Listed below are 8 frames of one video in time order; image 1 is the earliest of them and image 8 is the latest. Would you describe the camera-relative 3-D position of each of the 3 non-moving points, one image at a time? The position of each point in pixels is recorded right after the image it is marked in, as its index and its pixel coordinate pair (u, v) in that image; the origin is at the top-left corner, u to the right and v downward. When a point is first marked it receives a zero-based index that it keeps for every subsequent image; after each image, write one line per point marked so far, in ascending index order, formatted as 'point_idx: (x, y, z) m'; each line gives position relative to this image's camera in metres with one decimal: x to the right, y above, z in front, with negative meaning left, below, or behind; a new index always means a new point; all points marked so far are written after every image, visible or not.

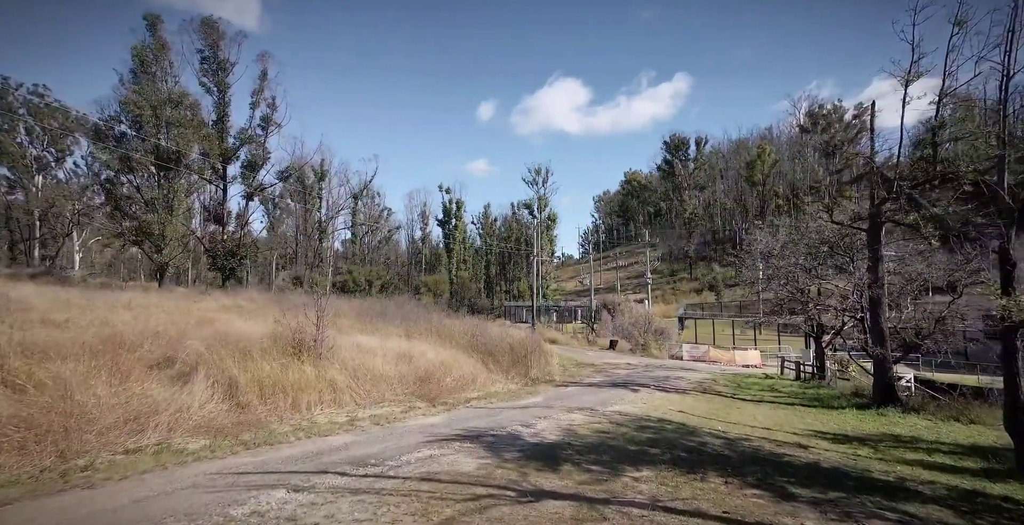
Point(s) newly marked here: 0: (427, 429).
0: (-1.5, -2.9, +11.3) m
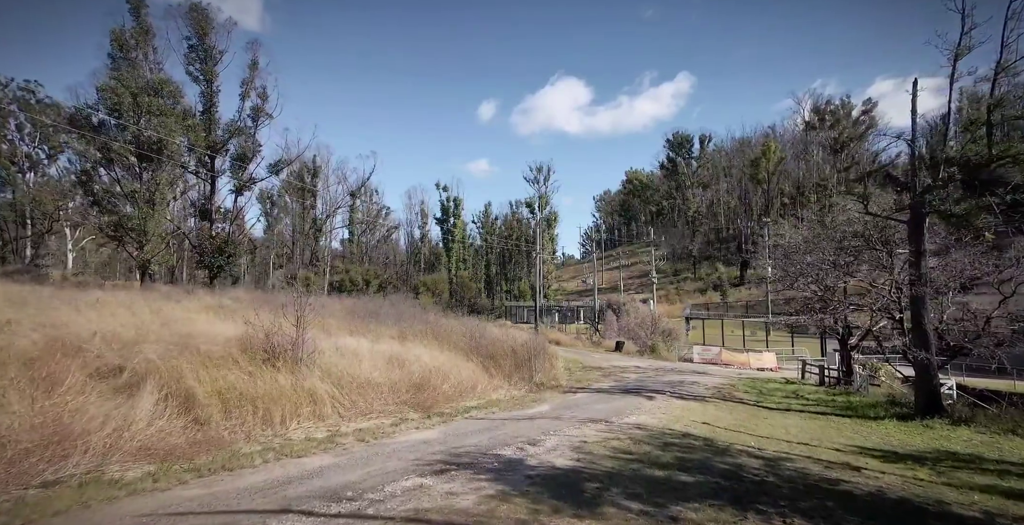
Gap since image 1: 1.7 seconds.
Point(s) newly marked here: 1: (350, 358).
0: (-1.4, -2.8, +9.8) m
1: (-3.4, -2.0, +13.6) m
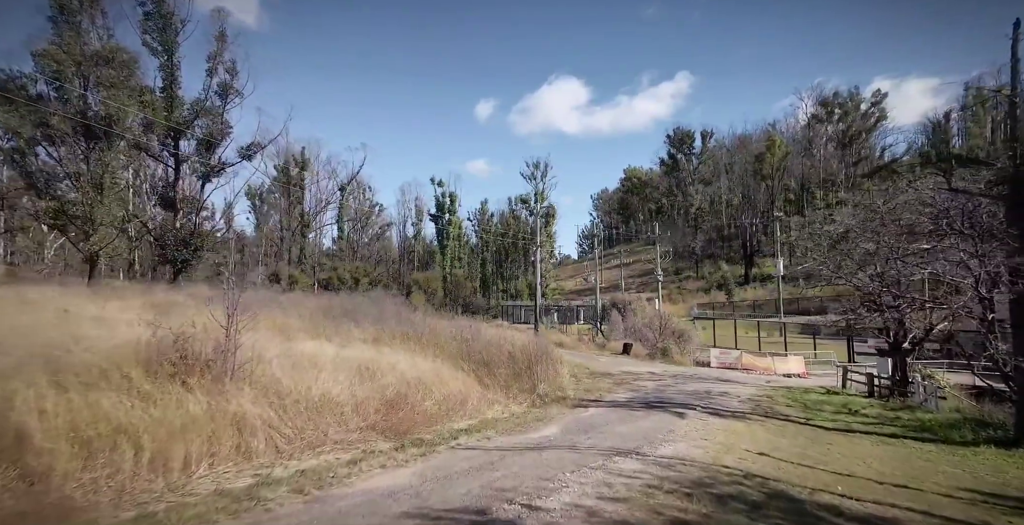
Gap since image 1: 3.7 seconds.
0: (-1.4, -2.6, +6.8) m
1: (-3.4, -1.7, +10.6) m
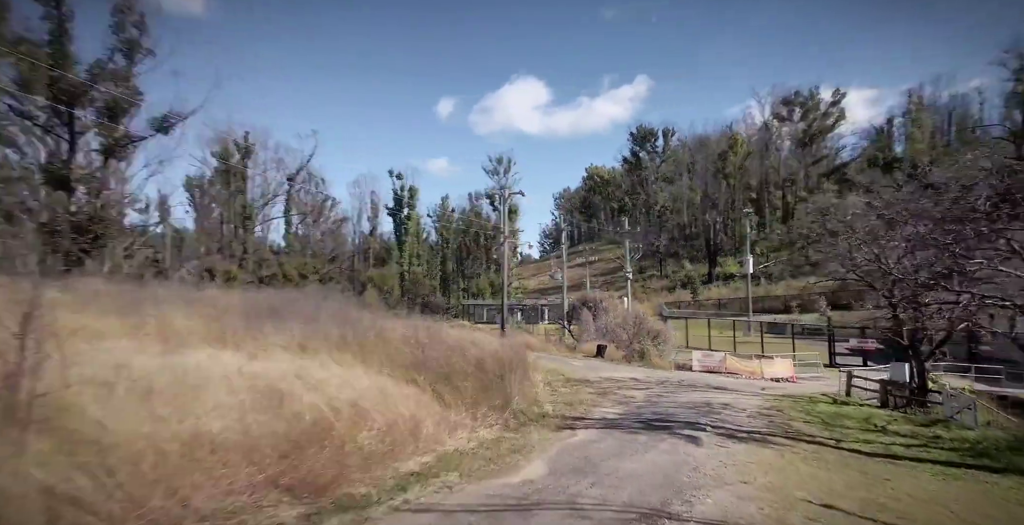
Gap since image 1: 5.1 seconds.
0: (-1.5, -2.3, +3.6) m
1: (-3.7, -1.5, +7.2) m
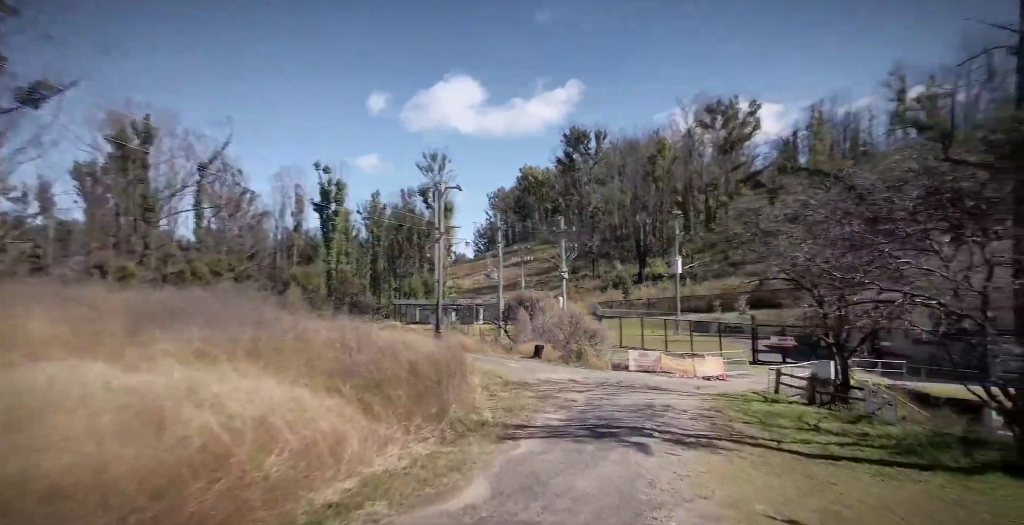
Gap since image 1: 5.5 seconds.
0: (-1.7, -2.2, +2.5) m
1: (-4.3, -1.4, +5.9) m
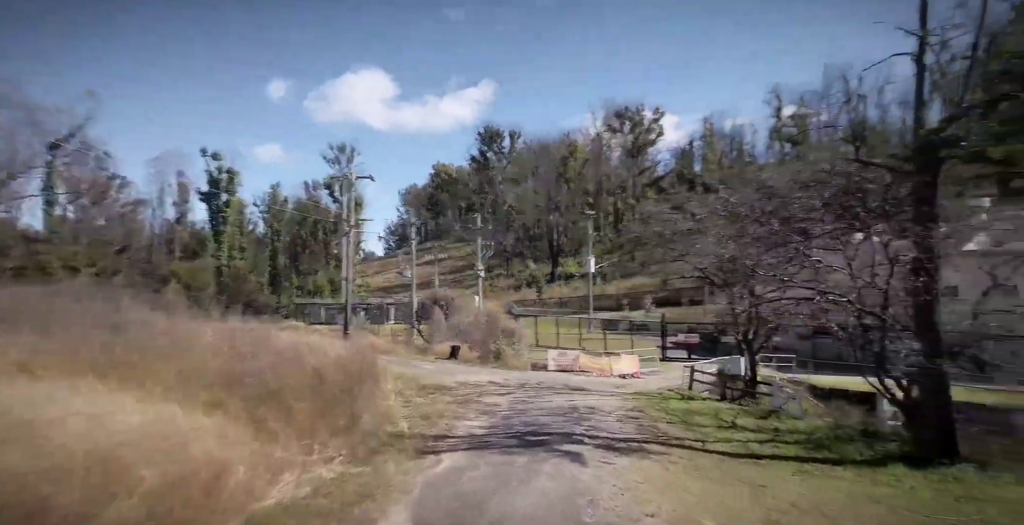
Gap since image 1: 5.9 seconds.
0: (-1.7, -2.1, +1.2) m
1: (-4.8, -1.3, +4.2) m
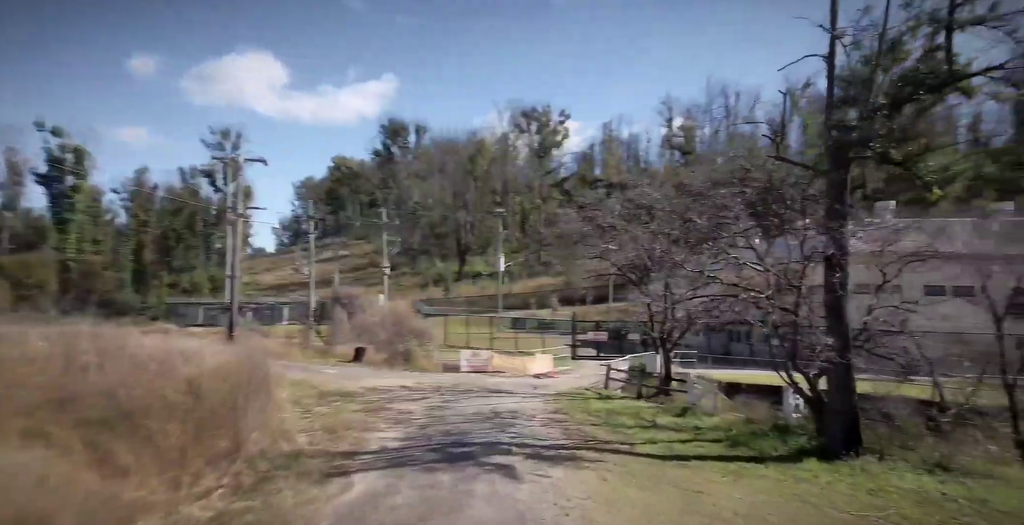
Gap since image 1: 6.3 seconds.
0: (-1.4, -1.9, -0.4) m
1: (-4.9, -1.1, +2.1) m
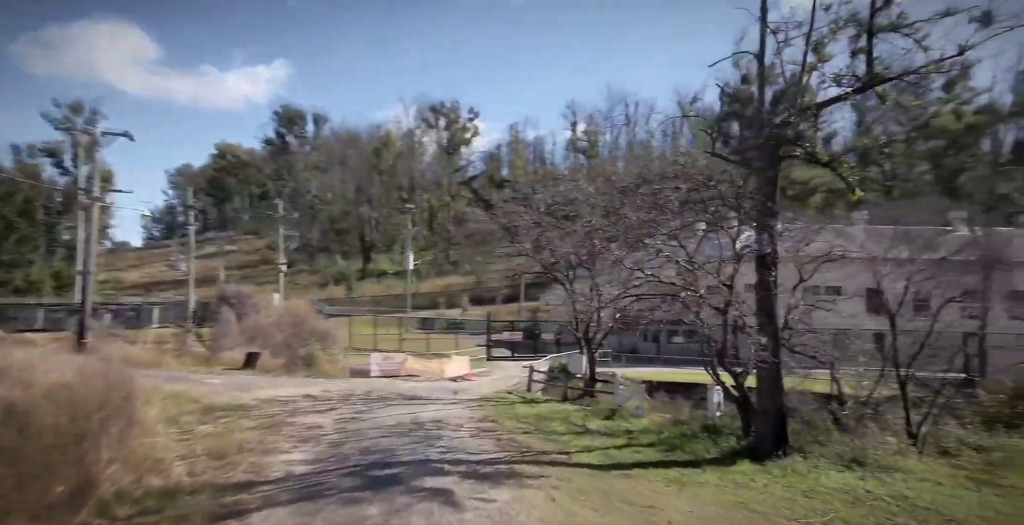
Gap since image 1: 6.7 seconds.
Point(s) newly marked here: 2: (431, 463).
0: (-0.7, -1.8, -2.1) m
1: (-4.4, -0.9, -0.1) m
2: (-1.5, -3.4, +12.5) m
